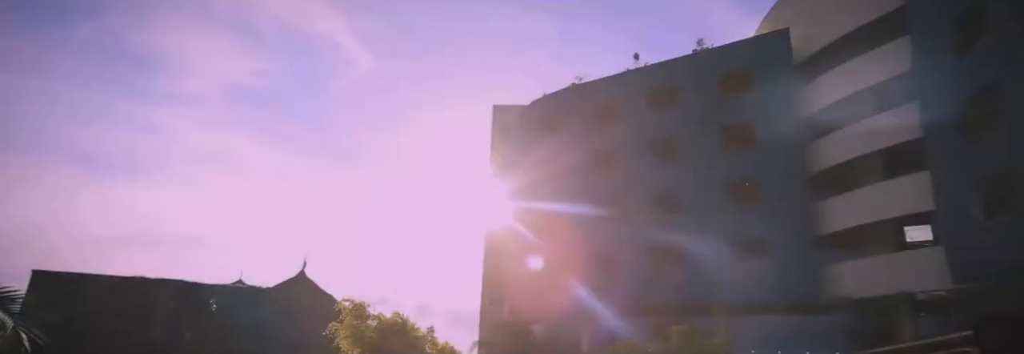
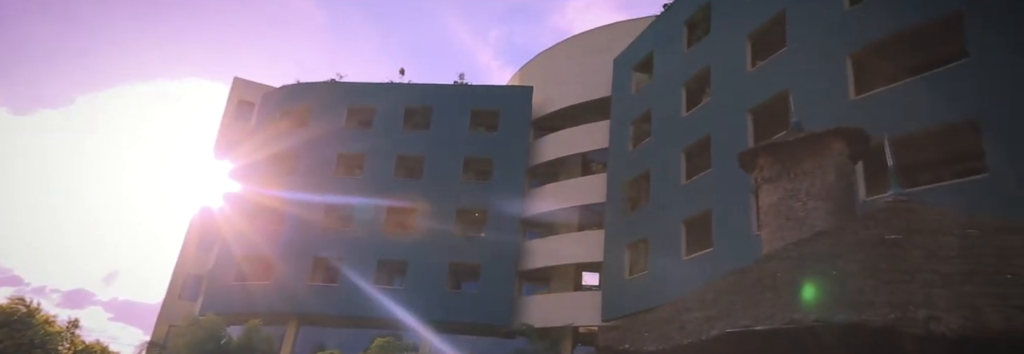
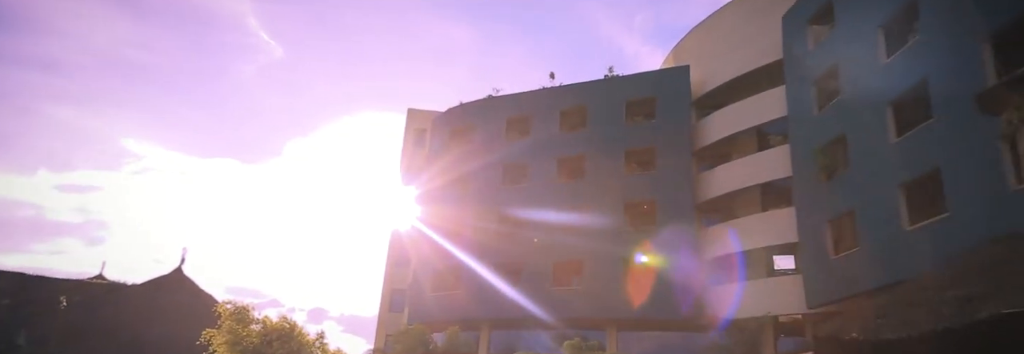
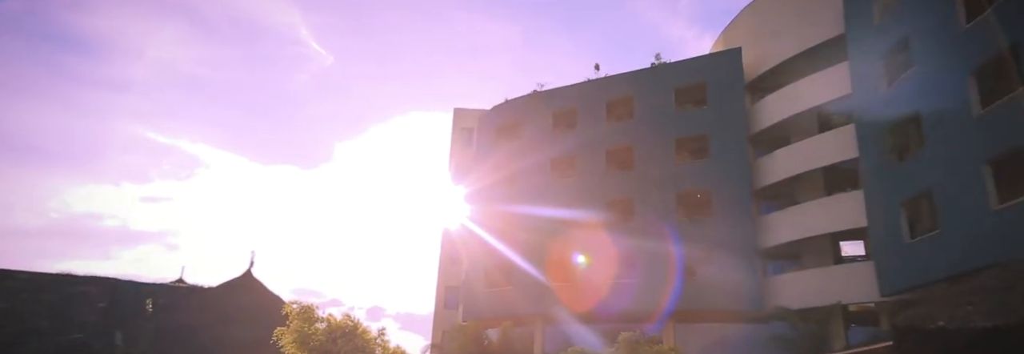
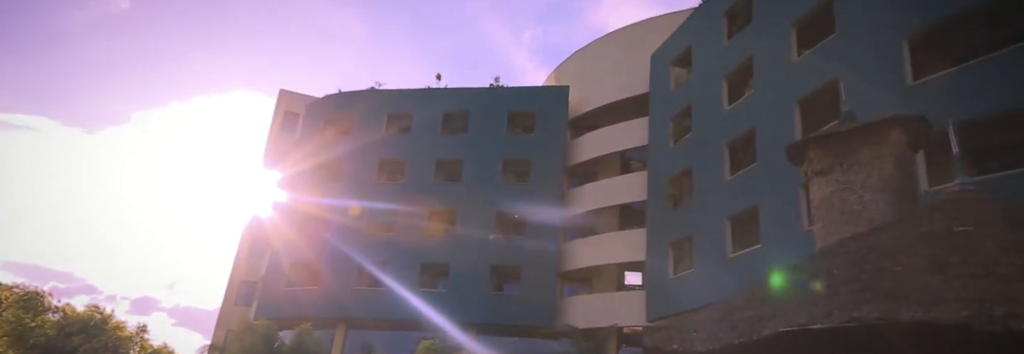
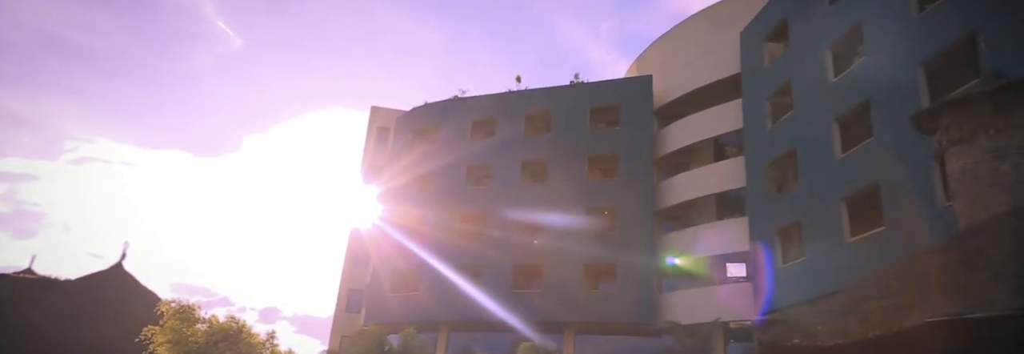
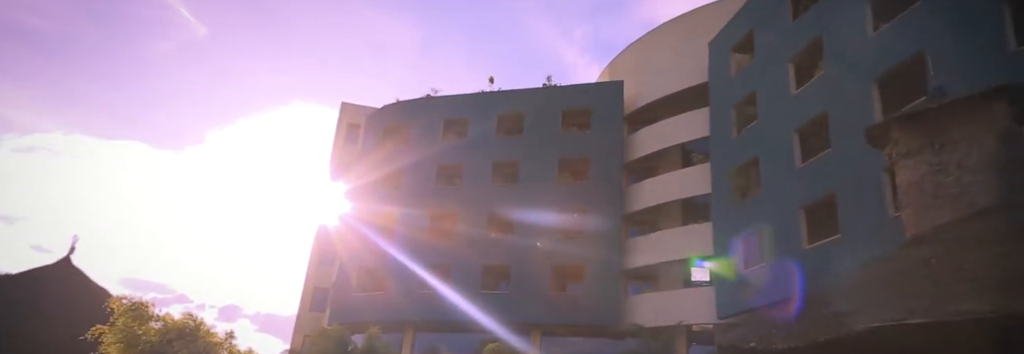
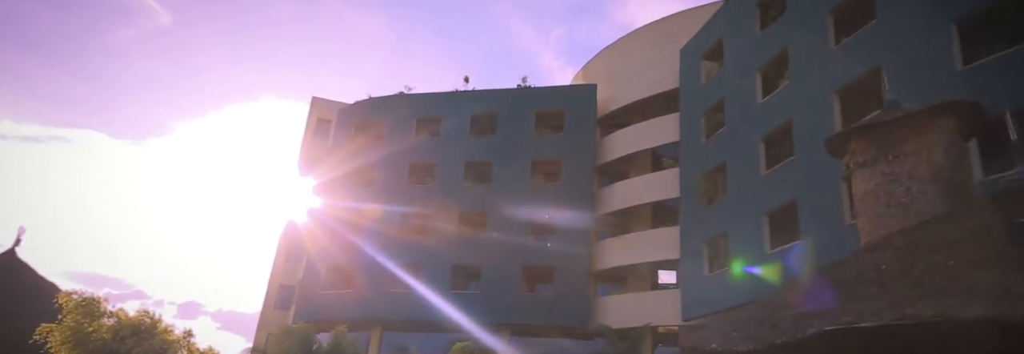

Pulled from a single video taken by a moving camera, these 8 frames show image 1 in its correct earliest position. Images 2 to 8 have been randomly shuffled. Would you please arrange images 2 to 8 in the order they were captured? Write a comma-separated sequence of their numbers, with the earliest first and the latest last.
4, 3, 6, 7, 8, 5, 2
